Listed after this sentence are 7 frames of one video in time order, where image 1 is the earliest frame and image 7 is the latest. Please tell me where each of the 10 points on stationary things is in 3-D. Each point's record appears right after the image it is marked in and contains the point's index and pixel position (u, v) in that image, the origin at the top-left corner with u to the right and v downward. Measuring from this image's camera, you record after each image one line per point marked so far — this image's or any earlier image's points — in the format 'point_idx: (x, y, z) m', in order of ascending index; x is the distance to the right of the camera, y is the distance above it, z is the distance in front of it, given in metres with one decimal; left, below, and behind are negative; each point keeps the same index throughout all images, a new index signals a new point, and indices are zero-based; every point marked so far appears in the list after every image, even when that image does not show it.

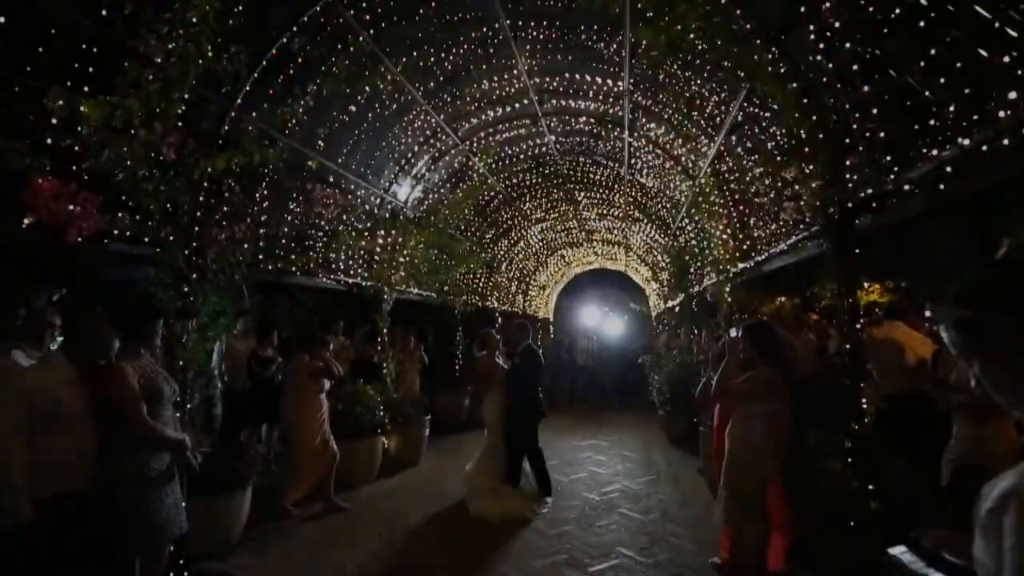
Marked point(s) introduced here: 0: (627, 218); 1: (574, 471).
0: (+4.3, +2.5, +18.8) m
1: (+1.3, -3.9, +11.0) m
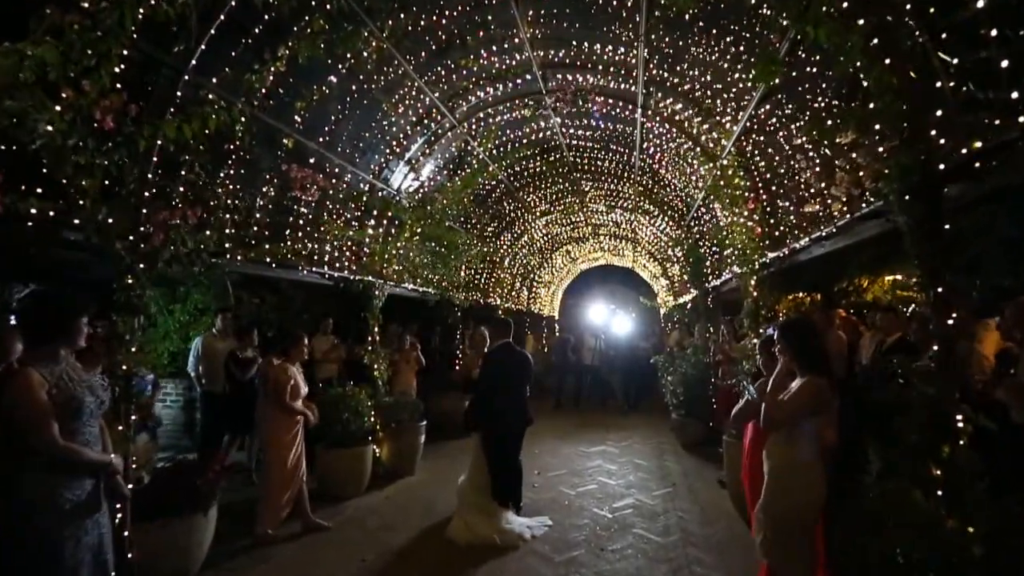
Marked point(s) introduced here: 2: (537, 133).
0: (+4.4, +2.7, +17.8) m
1: (+1.4, -3.8, +10.0) m
2: (+0.6, +3.7, +12.4) m
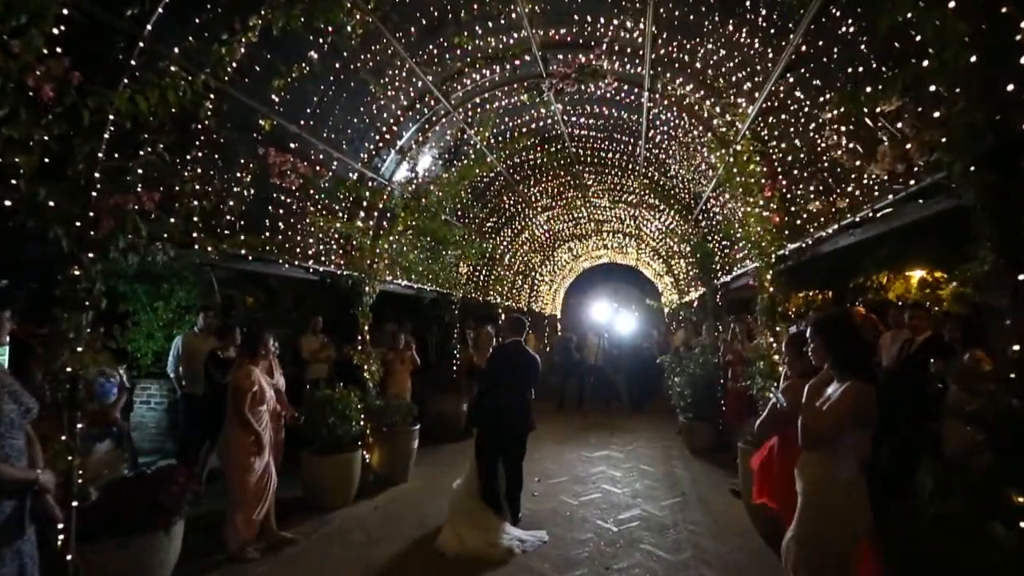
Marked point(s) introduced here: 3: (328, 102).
0: (+4.4, +2.8, +17.2) m
1: (+1.3, -3.7, +9.4) m
2: (+0.6, +3.8, +11.8) m
3: (-2.9, +2.9, +8.0) m
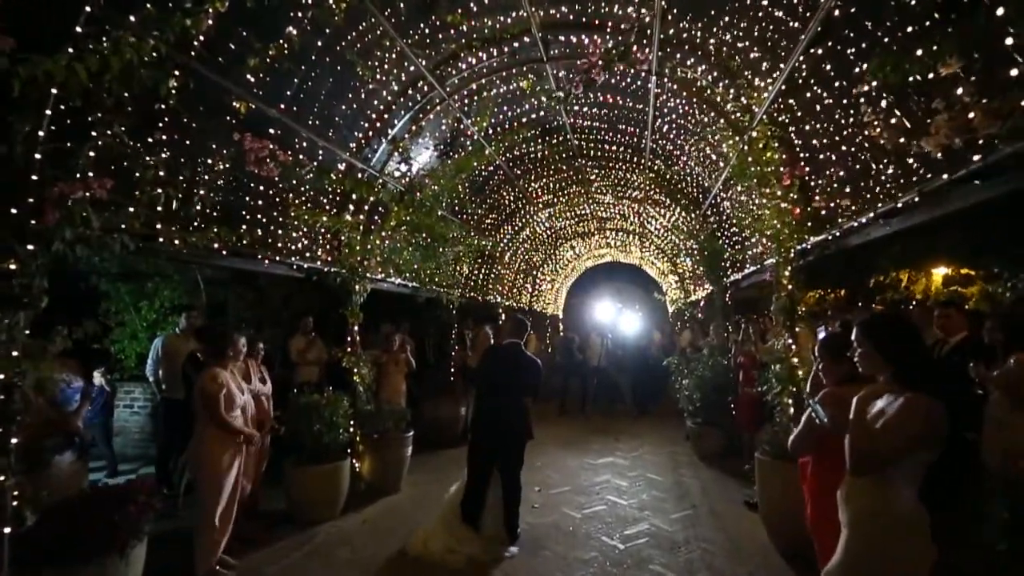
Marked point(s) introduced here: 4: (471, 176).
0: (+4.4, +2.8, +16.6) m
1: (+1.3, -3.7, +8.8) m
2: (+0.6, +3.9, +11.2) m
3: (-2.9, +2.9, +7.4) m
4: (-1.0, +2.8, +12.8) m
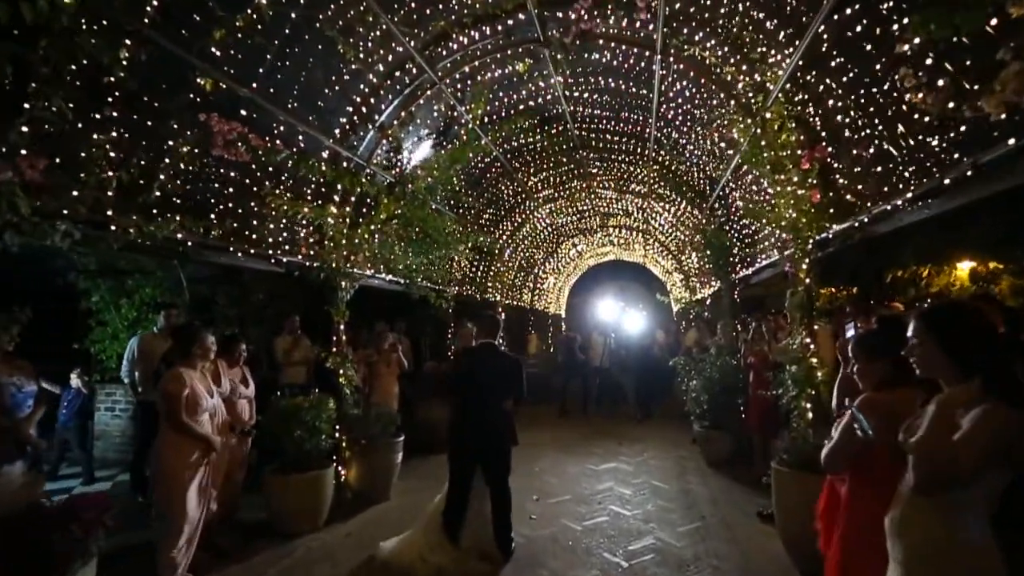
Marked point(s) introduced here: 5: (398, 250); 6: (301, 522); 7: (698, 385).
0: (+4.4, +2.9, +16.0) m
1: (+1.2, -3.6, +8.2) m
2: (+0.5, +3.9, +10.6) m
3: (-3.0, +3.0, +6.9) m
4: (-1.1, +2.9, +12.2) m
5: (-2.2, +0.8, +10.0) m
6: (-3.1, -3.5, +7.6) m
7: (+3.9, -2.1, +10.9) m
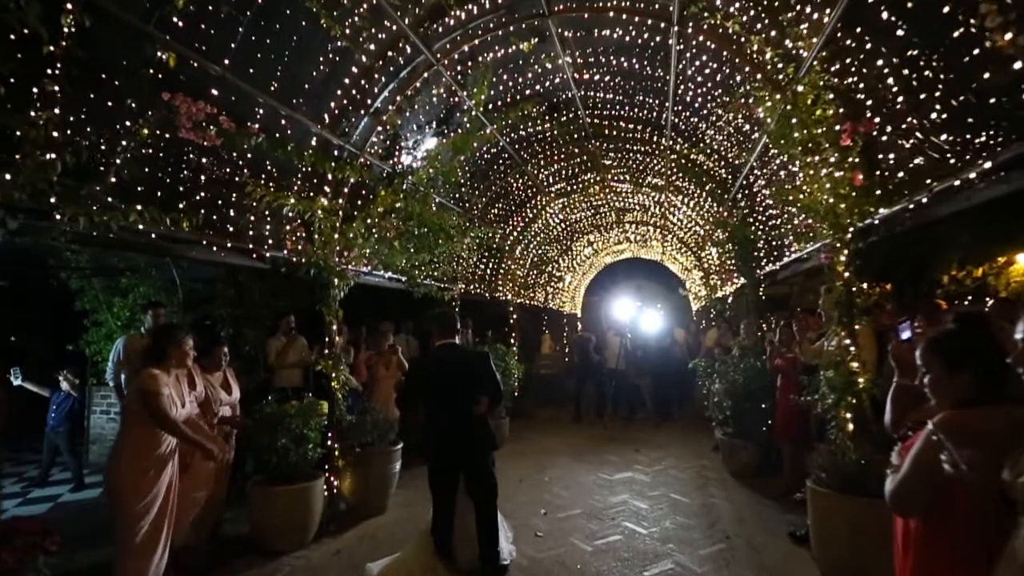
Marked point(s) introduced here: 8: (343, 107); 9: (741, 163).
0: (+4.7, +3.0, +15.1) m
1: (+1.3, -3.6, +7.5) m
2: (+0.6, +4.0, +9.9) m
3: (-3.0, +3.0, +6.3) m
4: (-0.9, +2.9, +11.6) m
5: (-2.1, +0.8, +9.4) m
6: (-3.1, -3.4, +7.1) m
7: (+4.1, -2.0, +10.0) m
8: (-2.6, +2.8, +7.9) m
9: (+4.5, +2.5, +10.2) m
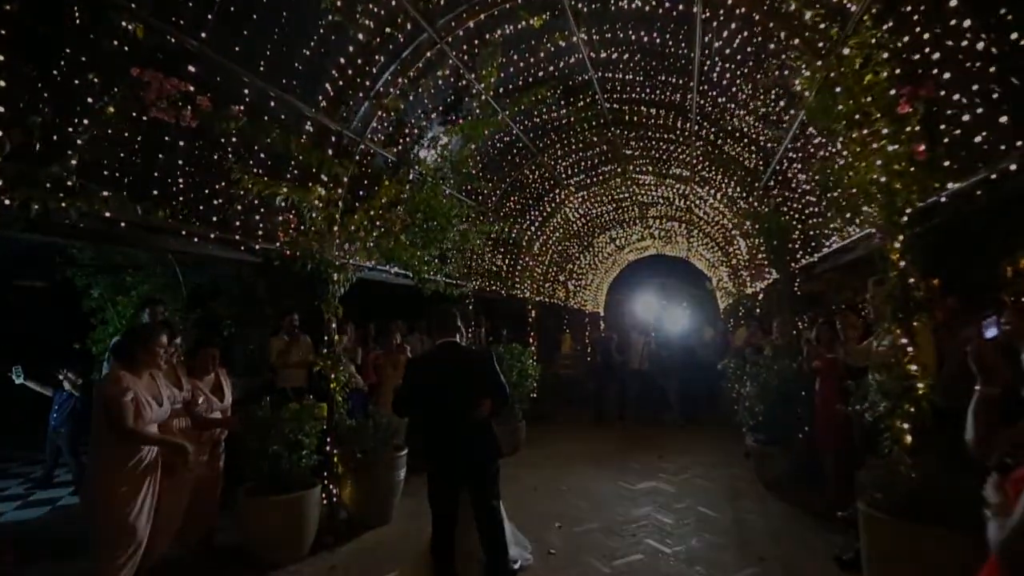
0: (+5.1, +3.1, +14.3) m
1: (+1.4, -3.5, +6.8) m
2: (+0.8, +4.1, +9.3) m
3: (-3.0, +3.1, +5.8) m
4: (-0.6, +3.0, +11.0) m
5: (-1.9, +0.9, +8.8) m
6: (-3.0, -3.4, +6.6) m
7: (+4.3, -1.9, +9.2) m
8: (-2.5, +2.9, +7.4) m
9: (+4.7, +2.6, +9.4) m
